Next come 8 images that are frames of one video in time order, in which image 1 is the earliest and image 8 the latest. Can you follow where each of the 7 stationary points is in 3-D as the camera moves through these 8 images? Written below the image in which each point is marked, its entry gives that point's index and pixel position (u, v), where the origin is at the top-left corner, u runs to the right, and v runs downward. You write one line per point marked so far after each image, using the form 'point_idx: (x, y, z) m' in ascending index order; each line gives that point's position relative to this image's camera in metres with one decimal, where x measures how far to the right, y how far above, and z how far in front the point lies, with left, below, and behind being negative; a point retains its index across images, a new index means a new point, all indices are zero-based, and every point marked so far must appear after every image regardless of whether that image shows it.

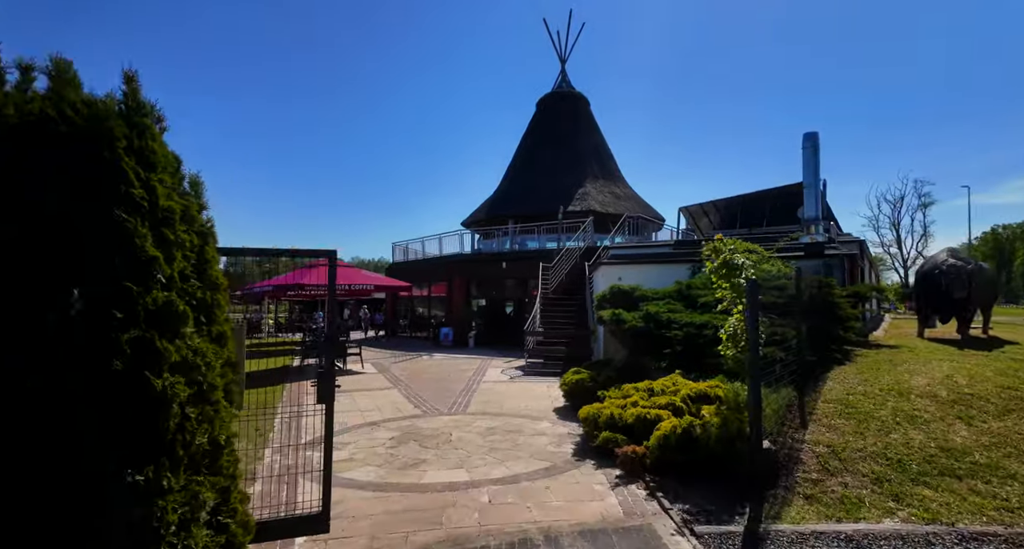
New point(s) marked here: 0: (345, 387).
0: (-3.7, -2.5, +11.7) m
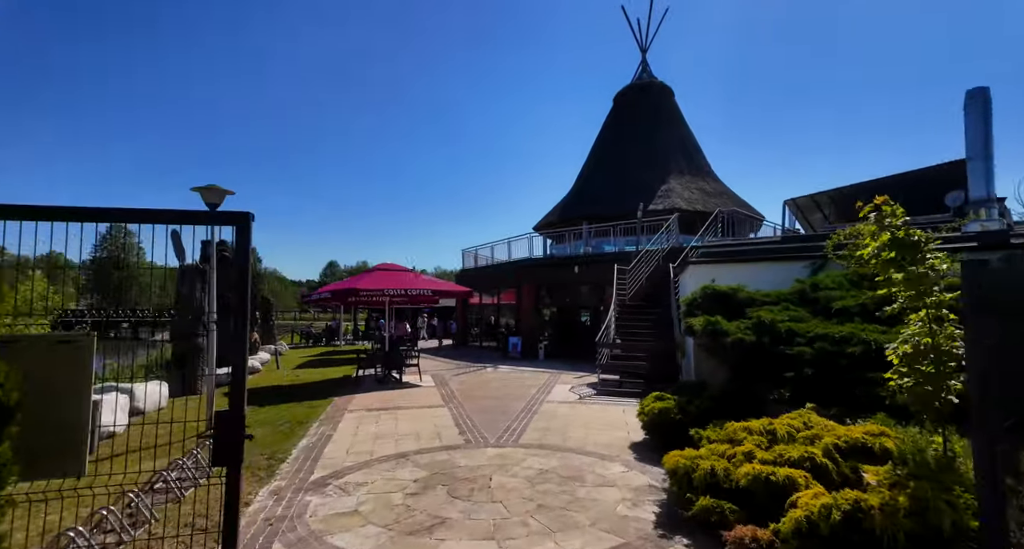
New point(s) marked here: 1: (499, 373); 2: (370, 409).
0: (-2.4, -2.6, +10.4) m
1: (-0.4, -2.9, +15.4) m
2: (-2.6, -2.5, +9.7) m
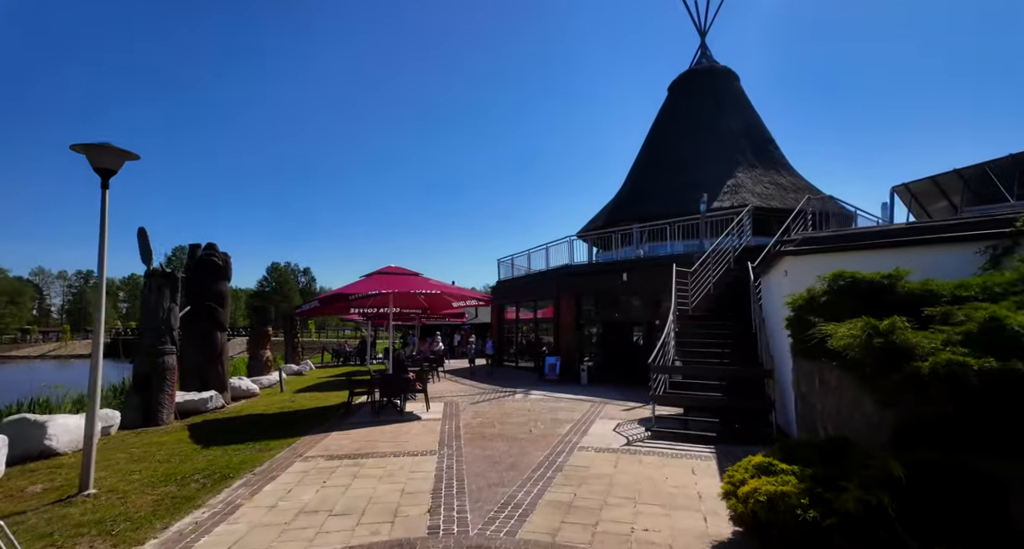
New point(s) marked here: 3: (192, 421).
0: (-2.1, -2.5, +7.7) m
1: (+0.4, -3.1, +12.5) m
2: (-2.4, -2.5, +7.1) m
3: (-6.6, -3.0, +10.7) m
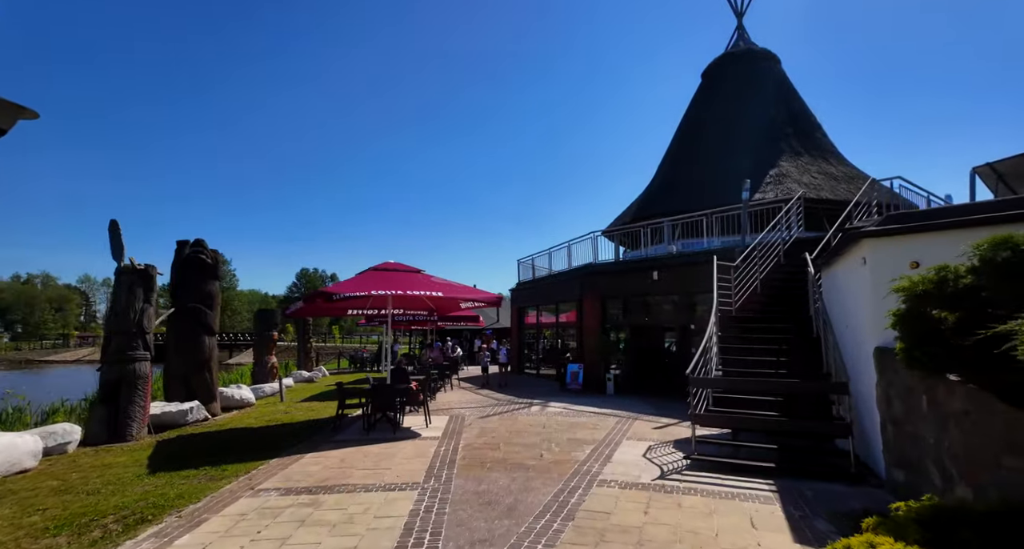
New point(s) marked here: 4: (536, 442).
0: (-2.0, -2.4, +6.3) m
1: (+0.7, -3.0, +11.0) m
2: (-2.4, -2.3, +5.7) m
3: (-6.4, -3.0, +9.6) m
4: (+0.4, -2.7, +8.3) m
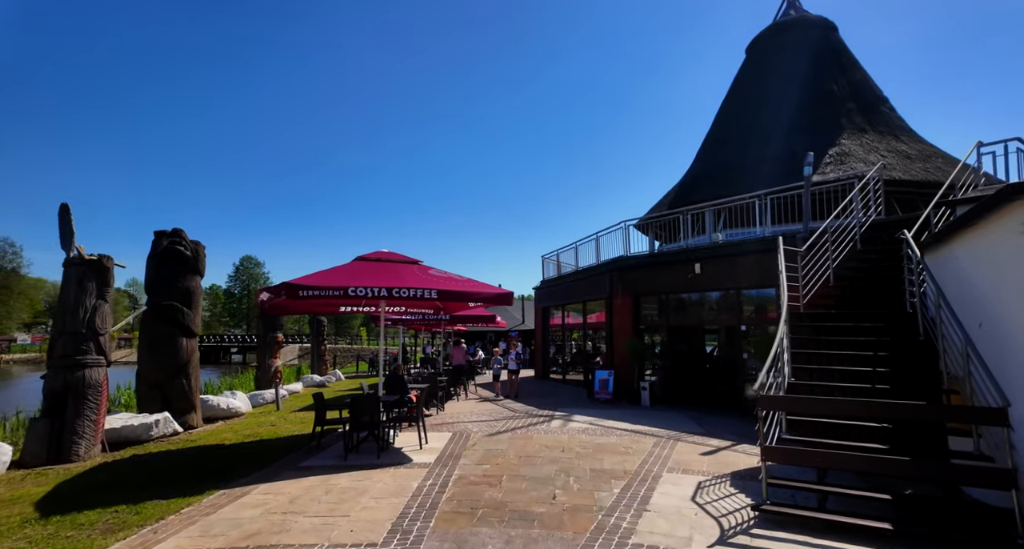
0: (-2.0, -2.3, +4.7) m
1: (+0.9, -2.8, +9.1) m
2: (-2.4, -2.2, +4.1) m
3: (-6.2, -2.8, +8.2) m
4: (+0.5, -2.5, +6.5) m
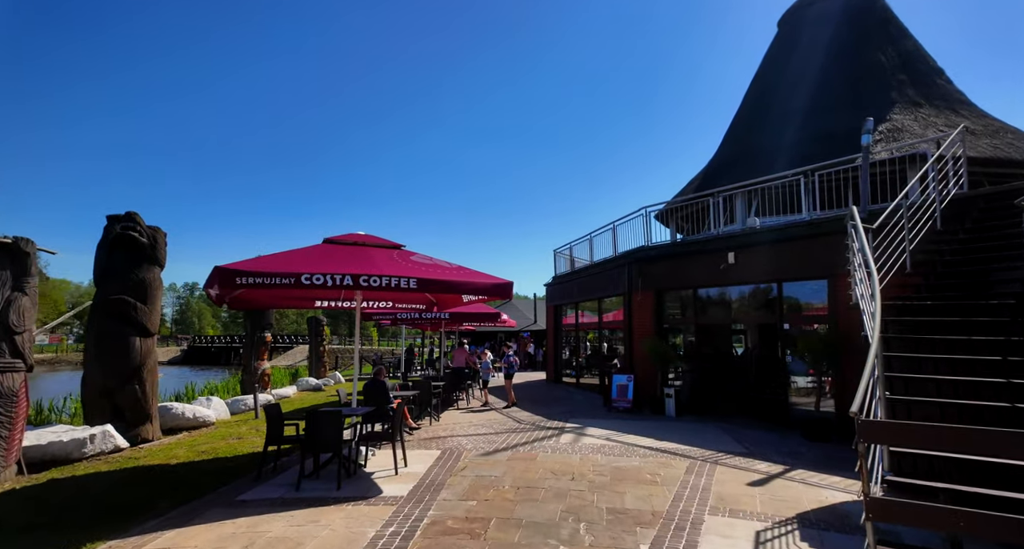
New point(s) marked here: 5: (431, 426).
0: (-2.2, -2.1, +3.2) m
1: (+0.9, -2.6, +7.5) m
2: (-2.6, -2.0, +2.6) m
3: (-6.2, -2.7, +6.8) m
4: (+0.4, -2.3, +4.9) m
5: (-1.6, -2.9, +10.0) m
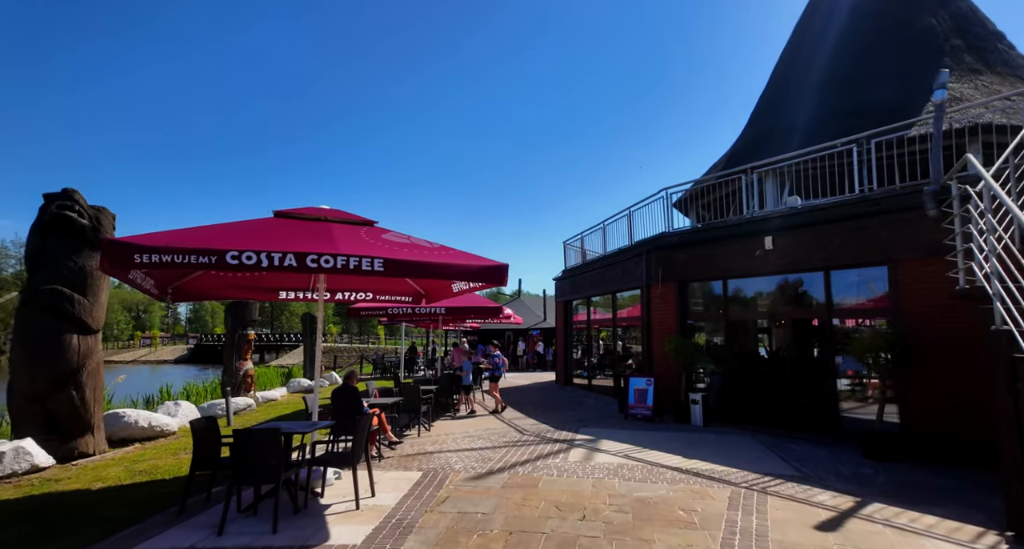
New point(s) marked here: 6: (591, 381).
0: (-2.3, -1.9, +1.8) m
1: (+0.9, -2.4, +6.0) m
2: (-2.7, -1.8, +1.2) m
3: (-6.2, -2.5, +5.4) m
4: (+0.3, -2.1, +3.4) m
5: (-1.6, -2.7, +8.6) m
6: (+2.5, -3.3, +16.2) m
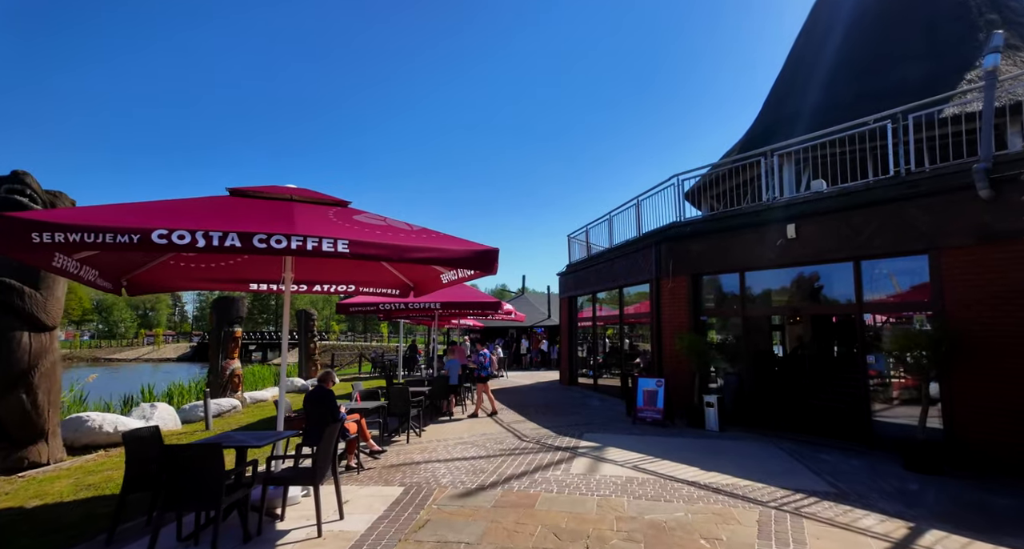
0: (-2.4, -1.7, +1.0) m
1: (+0.8, -2.3, +5.2) m
2: (-2.9, -1.7, +0.4) m
3: (-6.3, -2.3, +4.7) m
4: (+0.2, -2.0, +2.6) m
5: (-1.6, -2.6, +7.8) m
6: (+2.5, -3.1, +15.4) m
